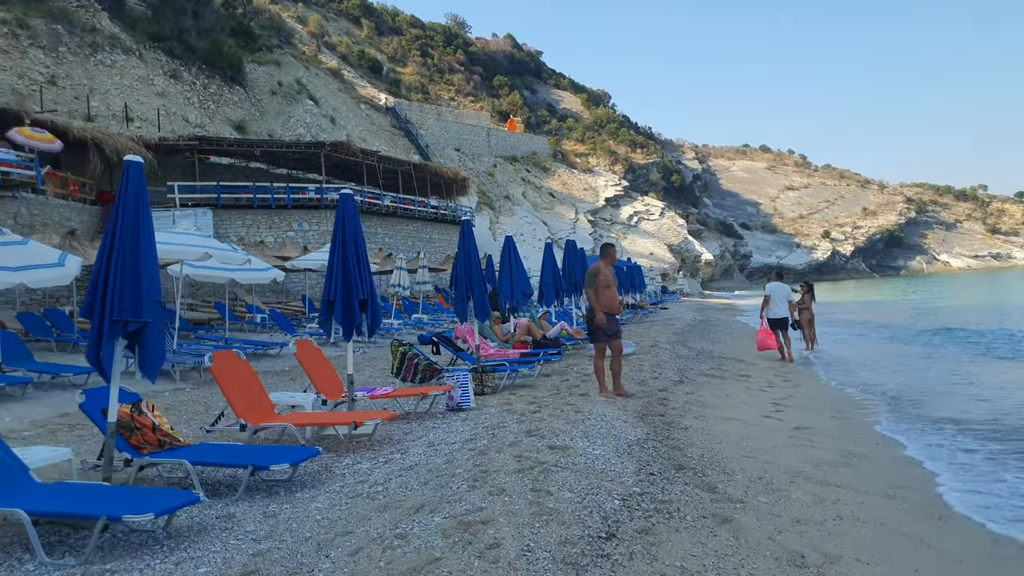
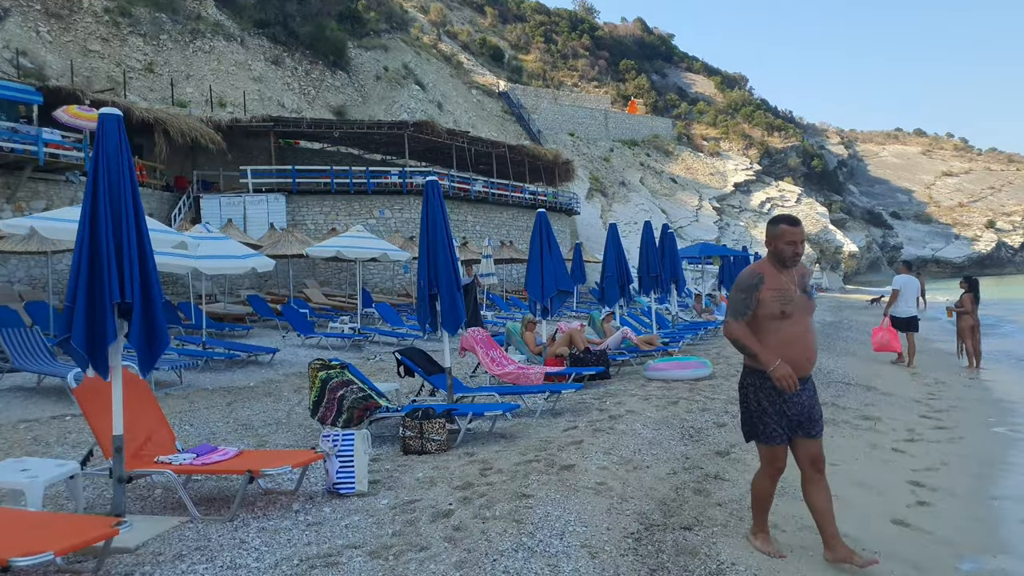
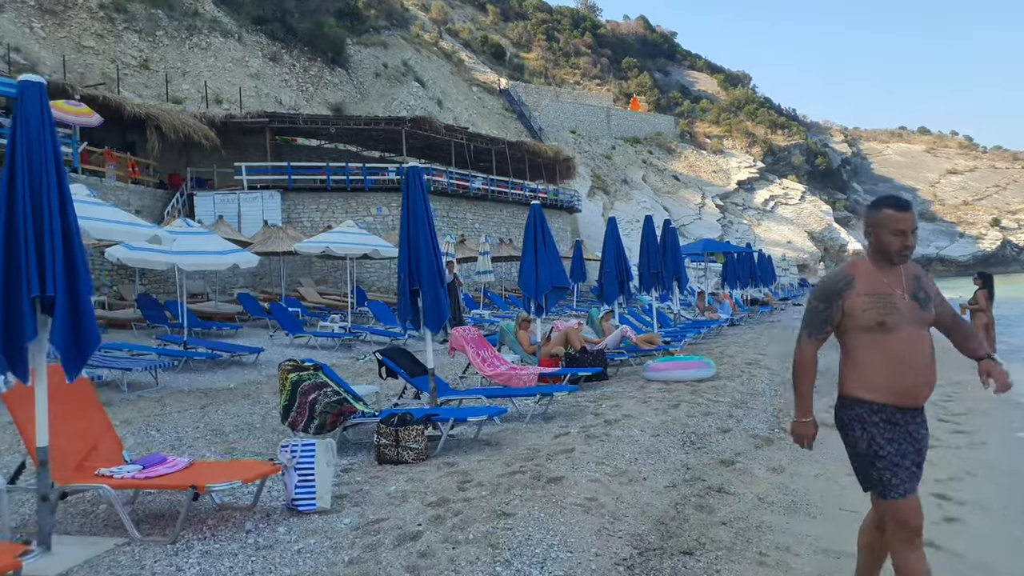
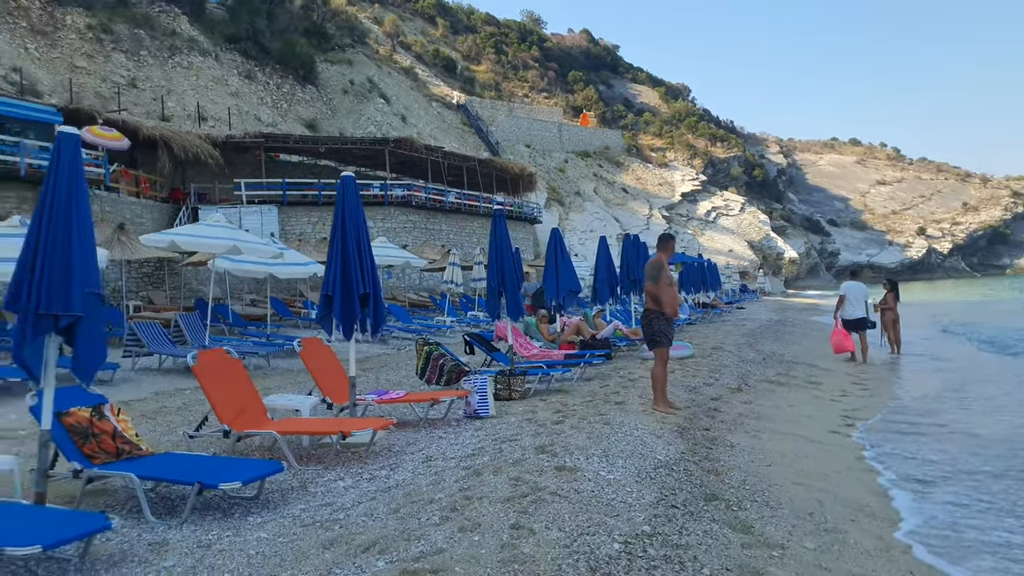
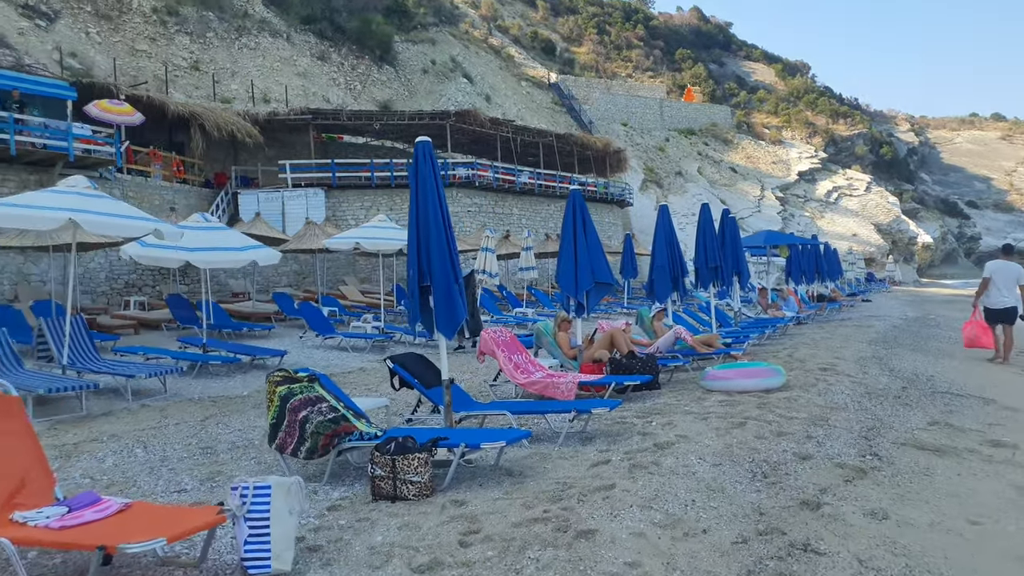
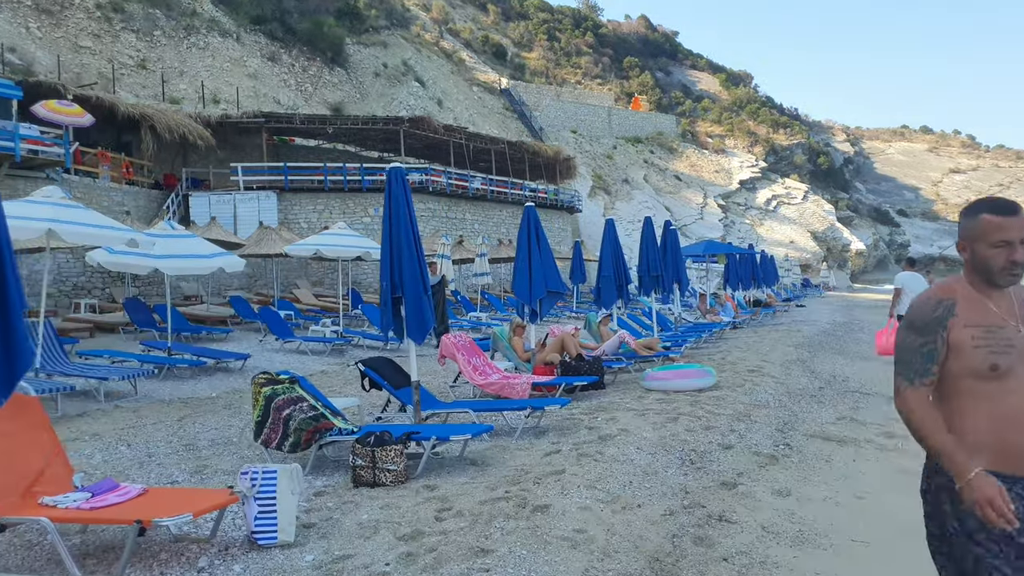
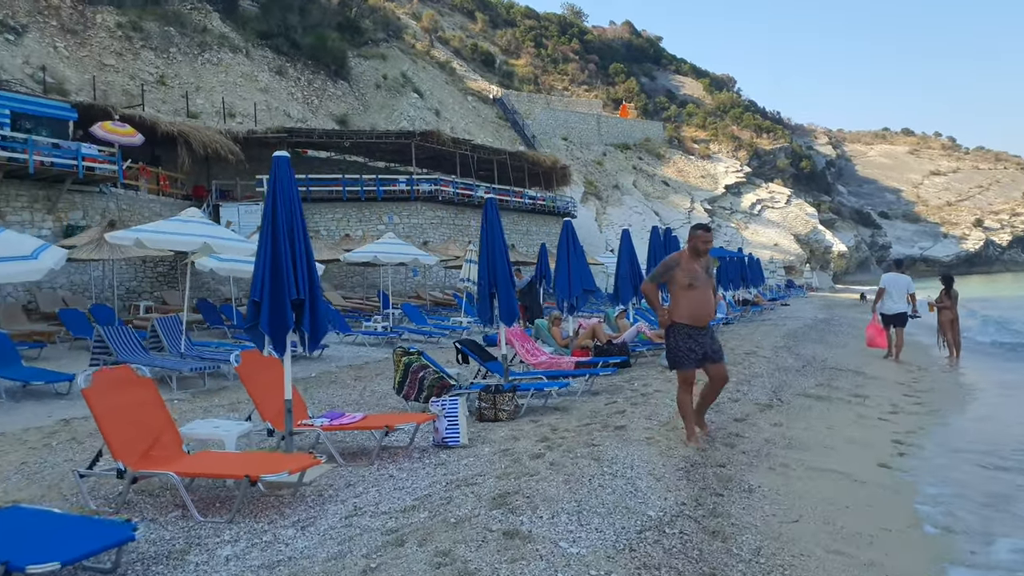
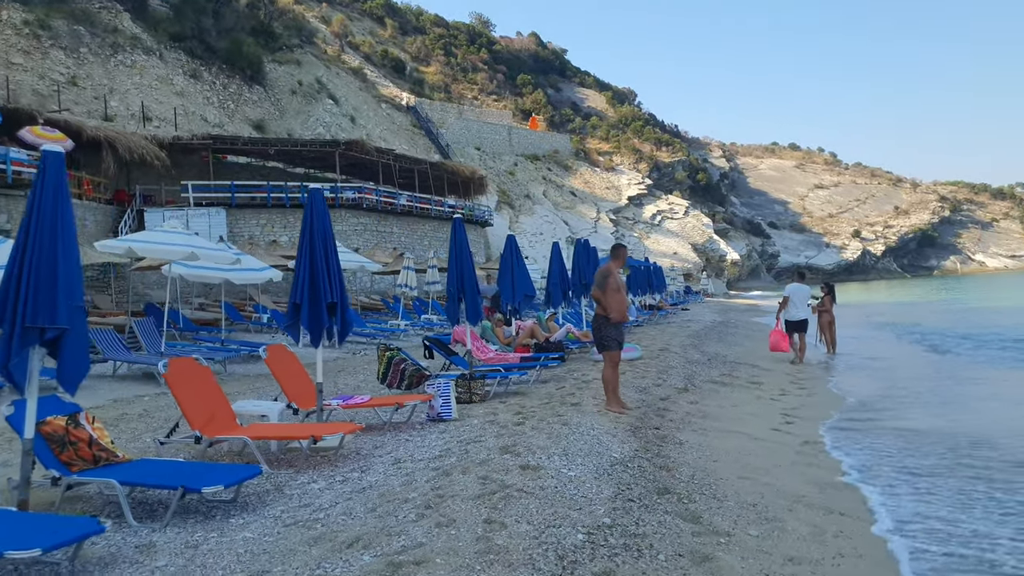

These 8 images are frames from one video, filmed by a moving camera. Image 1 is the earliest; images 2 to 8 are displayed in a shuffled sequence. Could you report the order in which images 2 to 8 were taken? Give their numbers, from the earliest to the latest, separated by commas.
8, 4, 7, 2, 3, 6, 5
